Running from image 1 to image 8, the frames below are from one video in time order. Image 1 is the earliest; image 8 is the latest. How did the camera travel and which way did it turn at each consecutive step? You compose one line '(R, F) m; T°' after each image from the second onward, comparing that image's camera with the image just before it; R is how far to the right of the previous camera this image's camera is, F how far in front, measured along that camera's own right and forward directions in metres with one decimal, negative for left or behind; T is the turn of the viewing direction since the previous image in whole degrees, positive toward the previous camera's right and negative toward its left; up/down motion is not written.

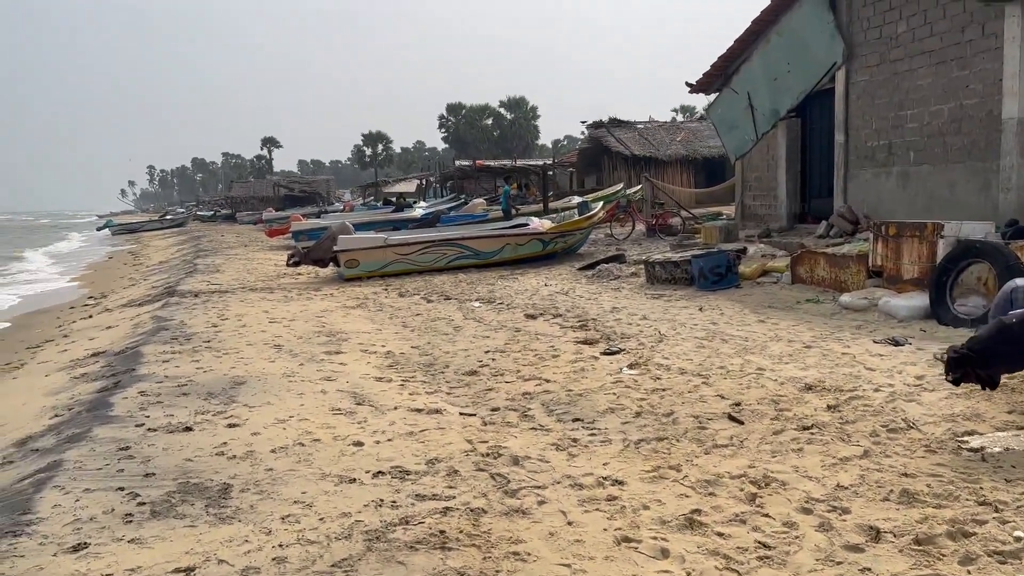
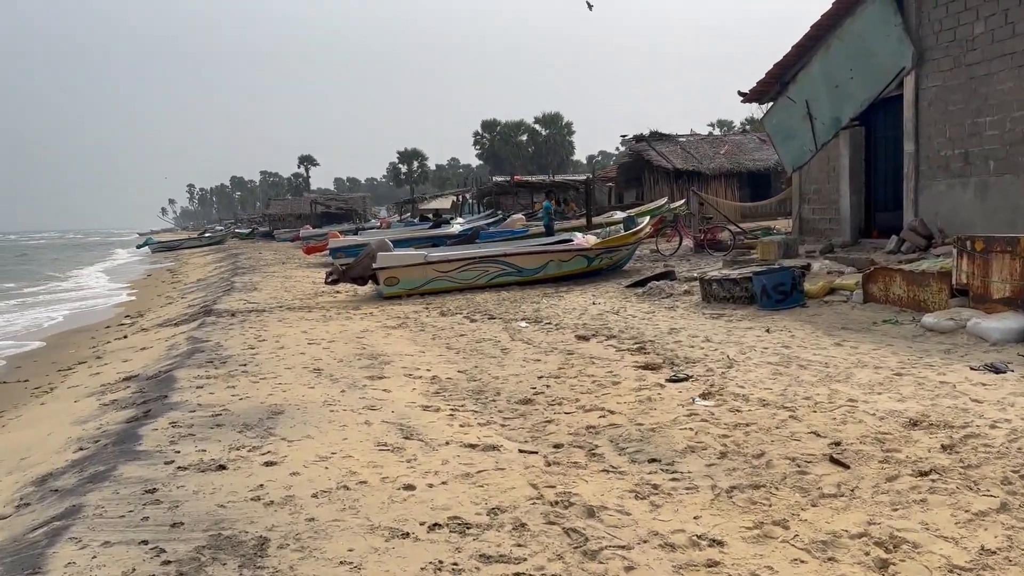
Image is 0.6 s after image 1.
(-0.2, +0.5) m; -3°
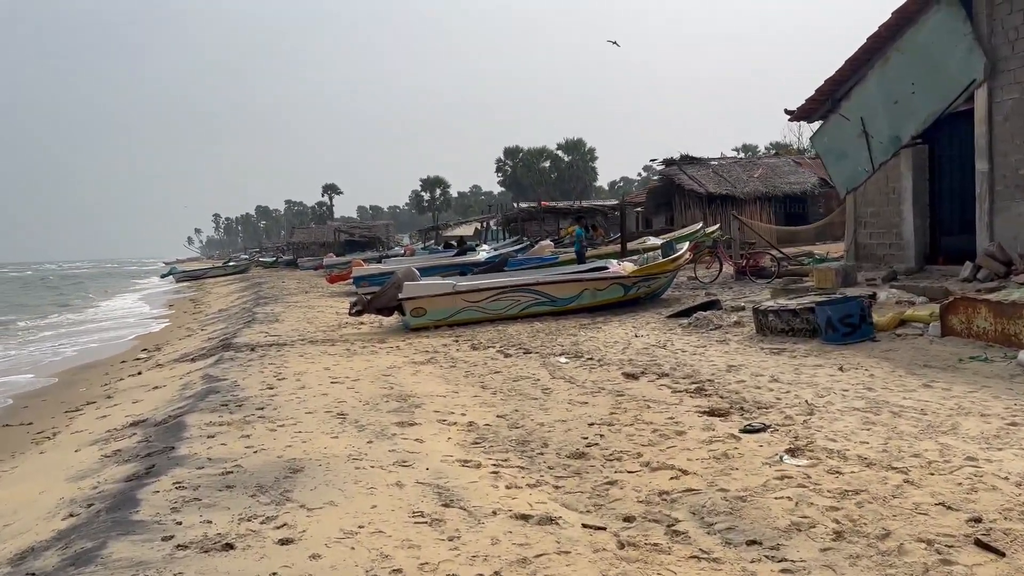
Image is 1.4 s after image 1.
(-0.2, +0.7) m; -2°
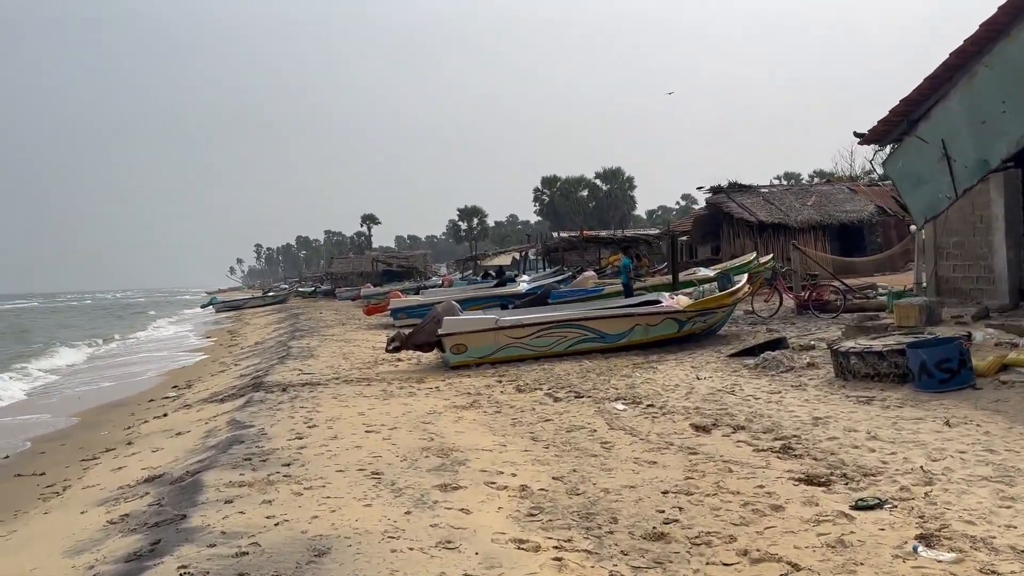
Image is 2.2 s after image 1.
(-0.2, +0.7) m; -3°
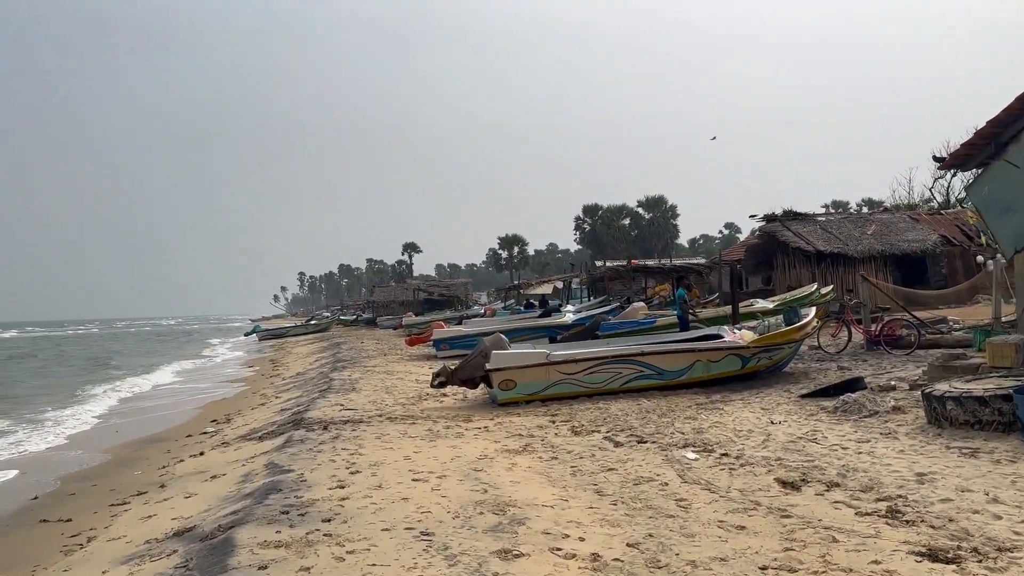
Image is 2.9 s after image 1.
(-0.2, +0.6) m; -3°
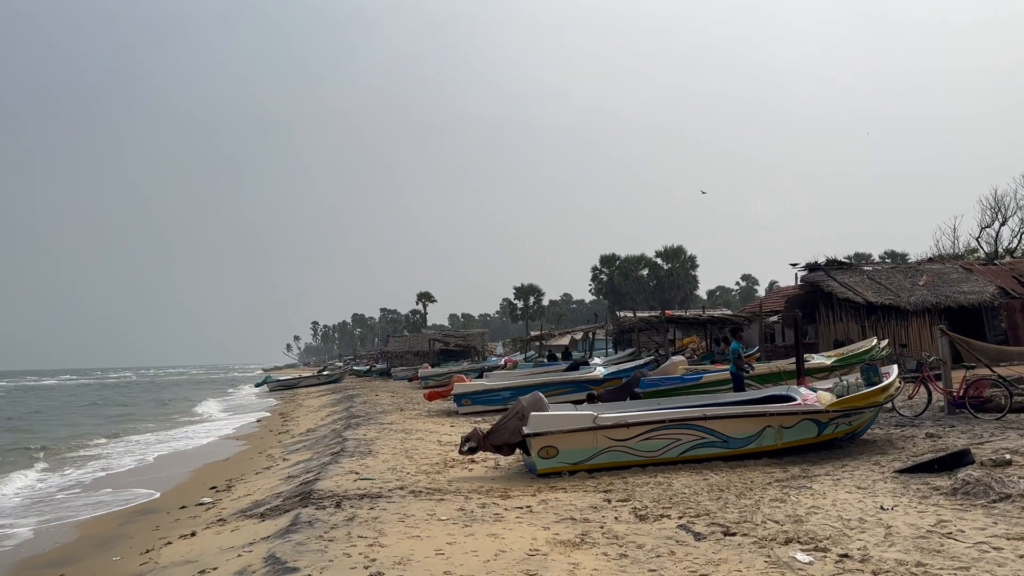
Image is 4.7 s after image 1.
(-0.4, +1.3) m; -1°
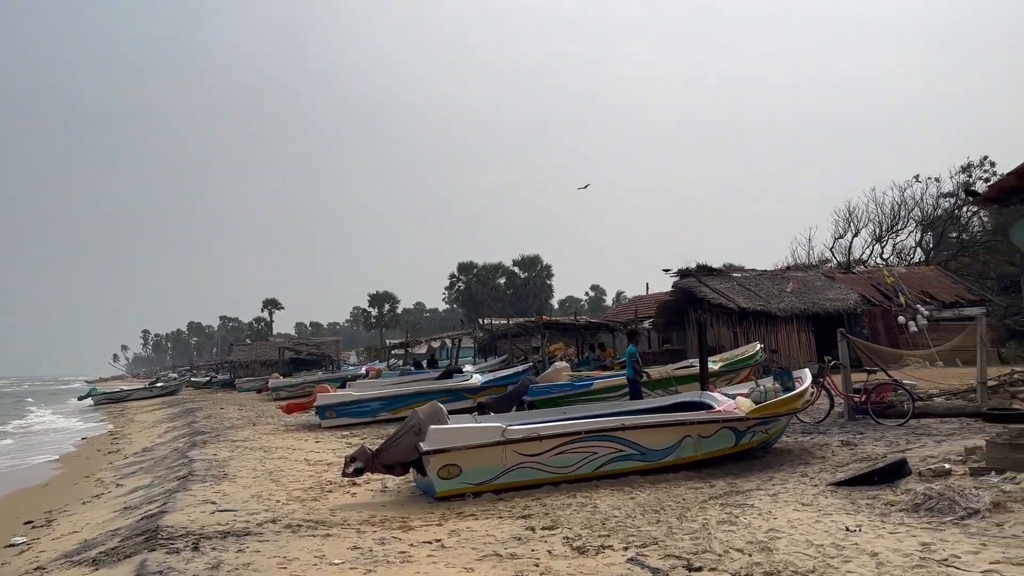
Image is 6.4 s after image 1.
(-0.6, +1.5) m; +13°
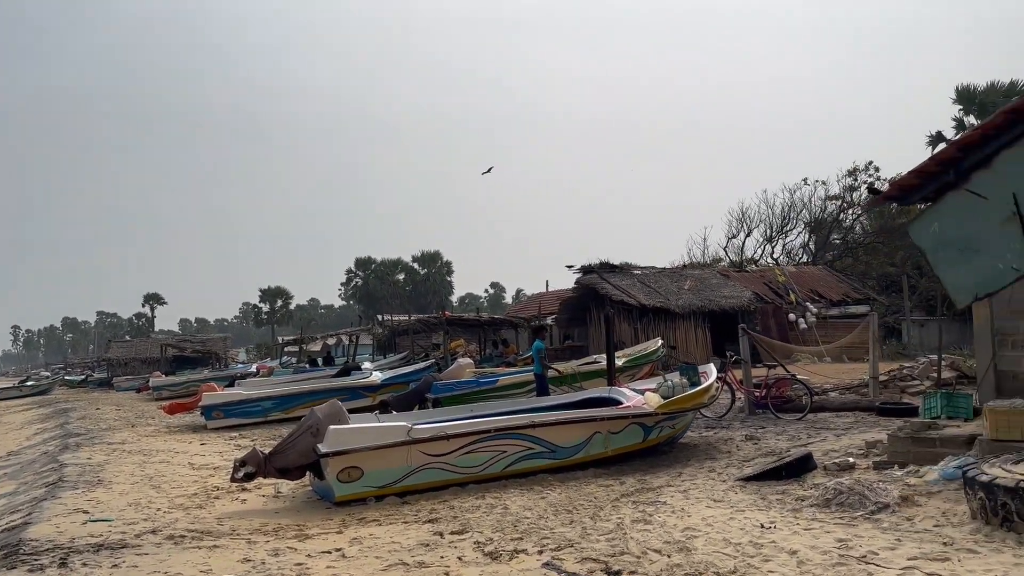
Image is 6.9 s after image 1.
(-0.1, +0.4) m; +9°
